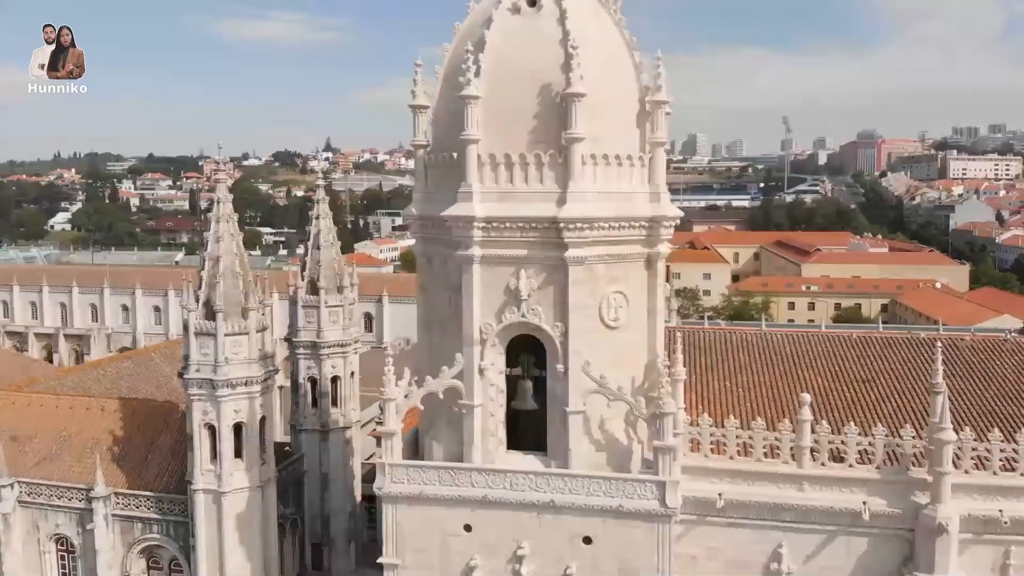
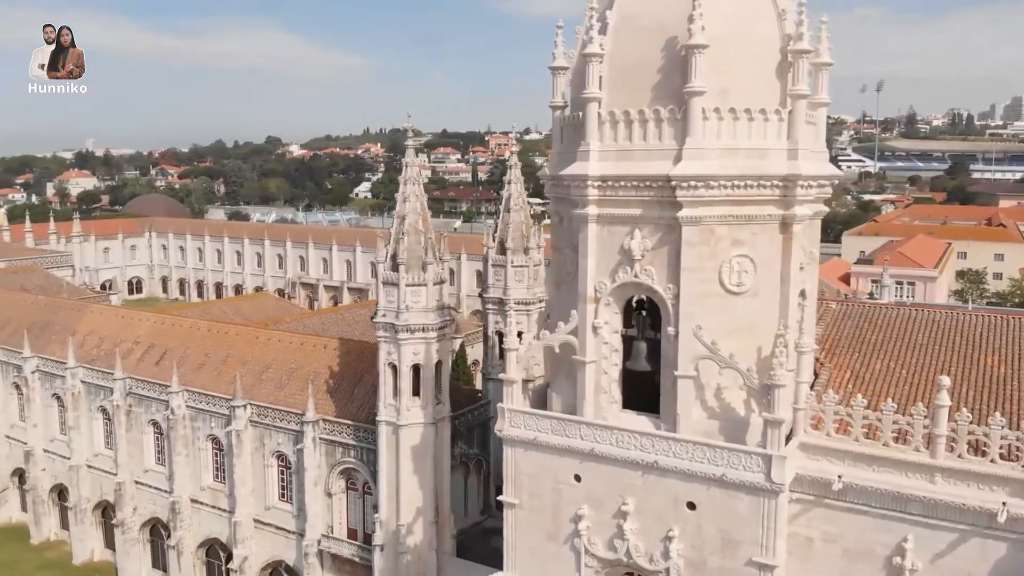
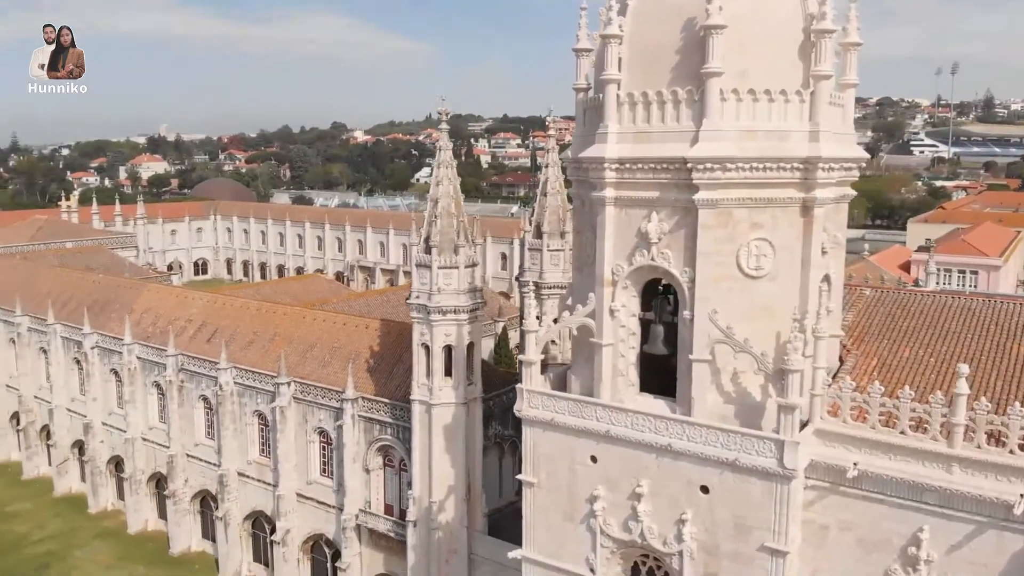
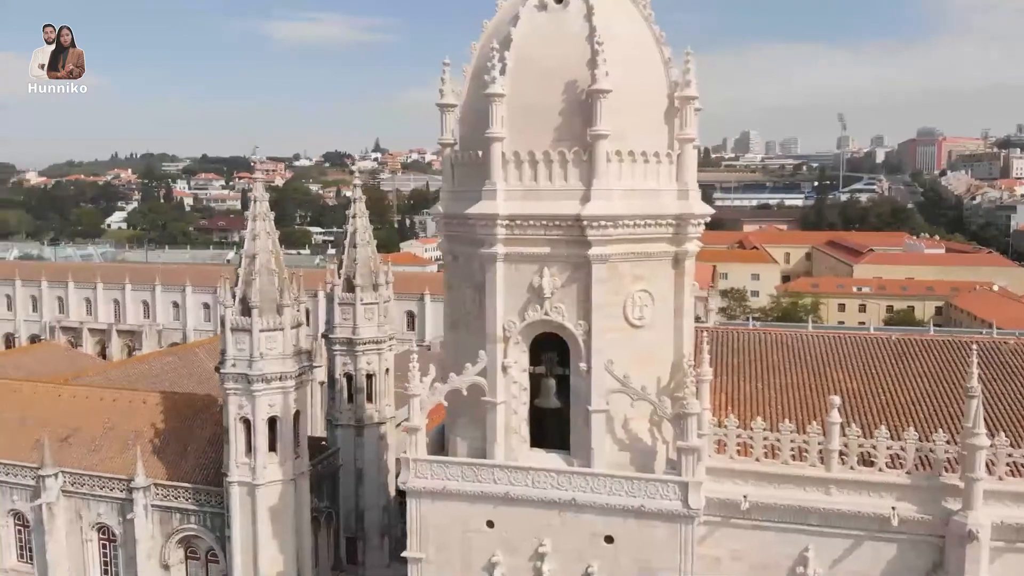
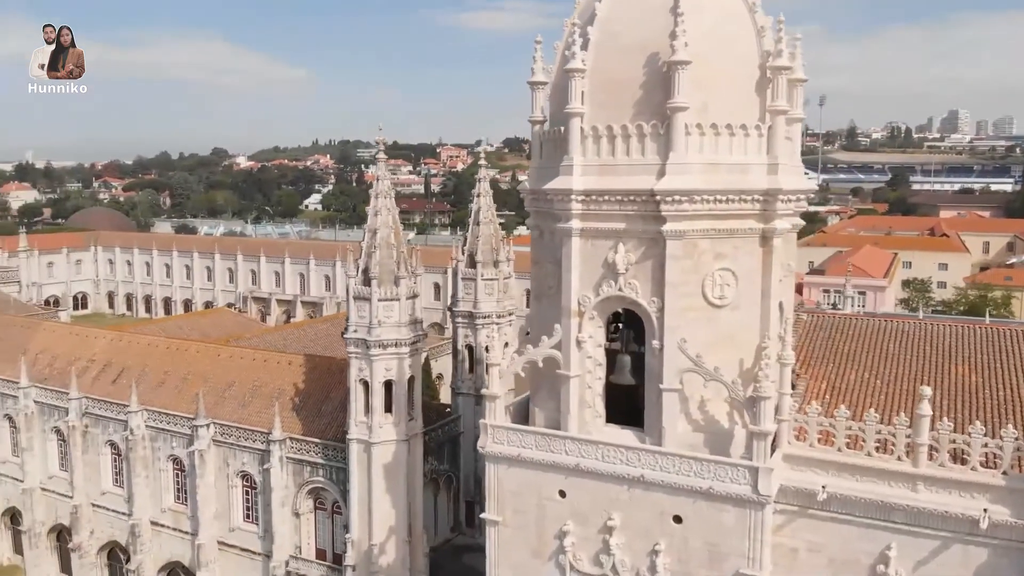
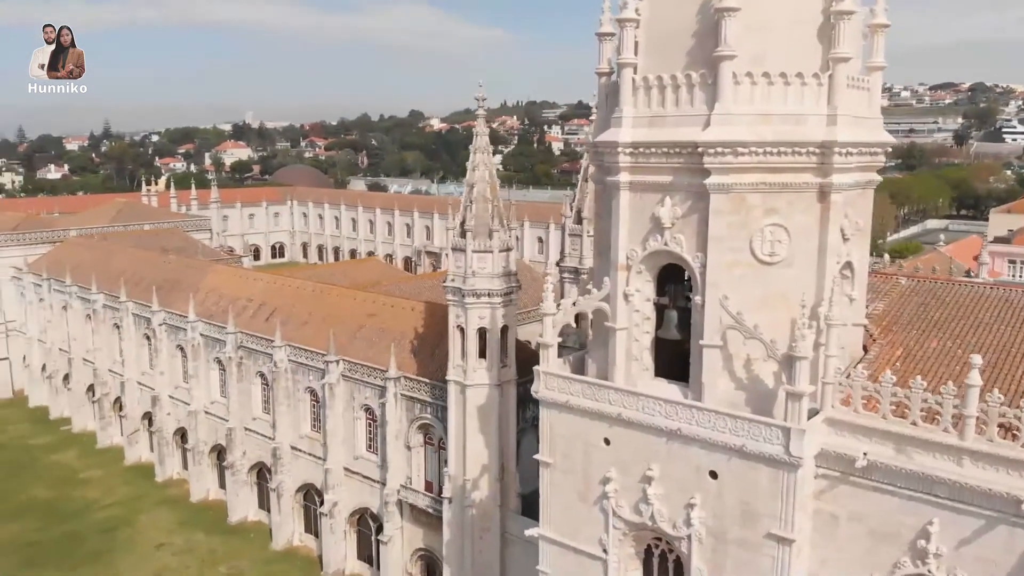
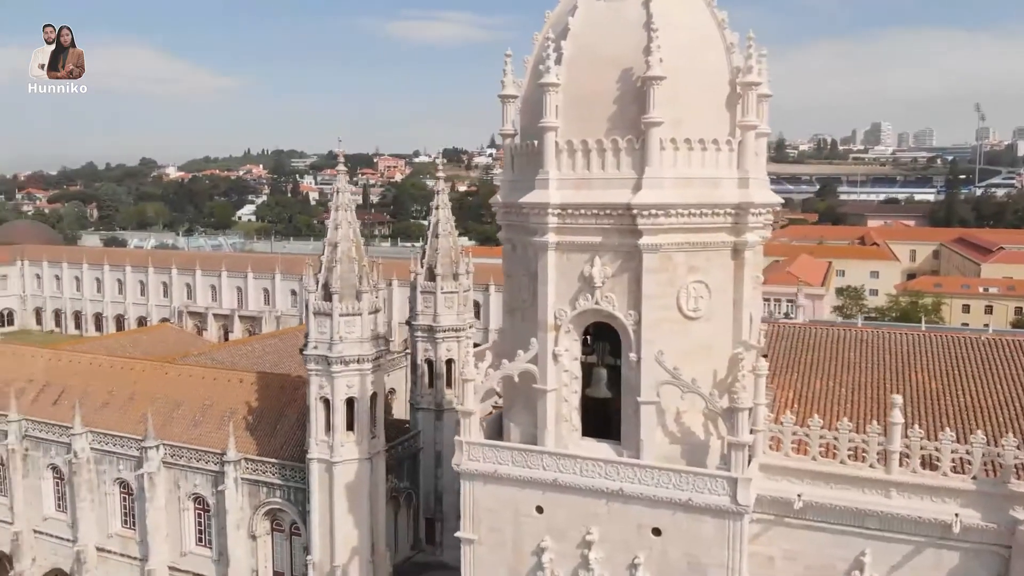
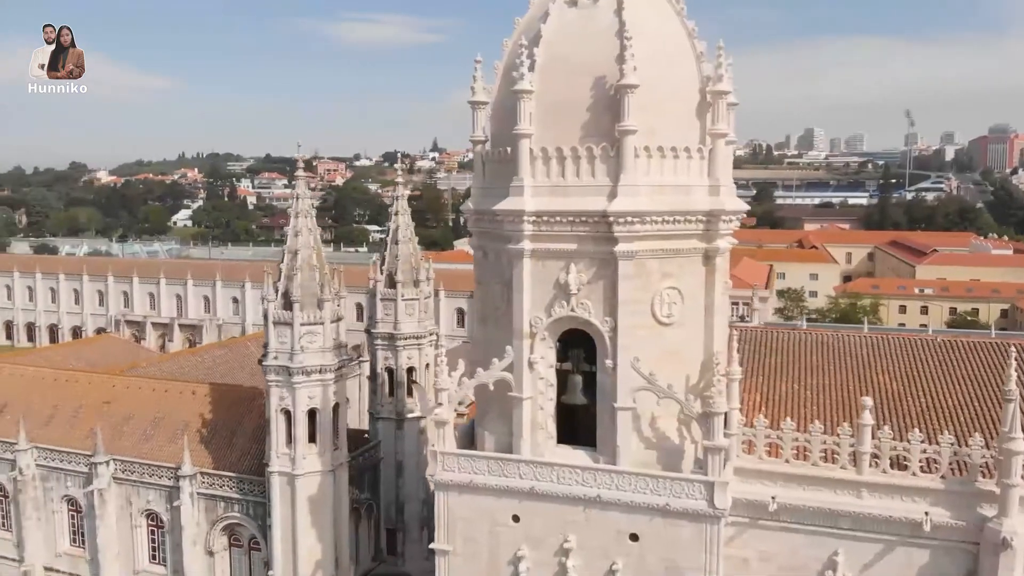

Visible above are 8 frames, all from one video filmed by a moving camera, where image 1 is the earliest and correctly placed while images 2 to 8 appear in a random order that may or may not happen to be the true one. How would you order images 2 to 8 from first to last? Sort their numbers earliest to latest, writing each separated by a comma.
4, 8, 7, 5, 2, 3, 6
